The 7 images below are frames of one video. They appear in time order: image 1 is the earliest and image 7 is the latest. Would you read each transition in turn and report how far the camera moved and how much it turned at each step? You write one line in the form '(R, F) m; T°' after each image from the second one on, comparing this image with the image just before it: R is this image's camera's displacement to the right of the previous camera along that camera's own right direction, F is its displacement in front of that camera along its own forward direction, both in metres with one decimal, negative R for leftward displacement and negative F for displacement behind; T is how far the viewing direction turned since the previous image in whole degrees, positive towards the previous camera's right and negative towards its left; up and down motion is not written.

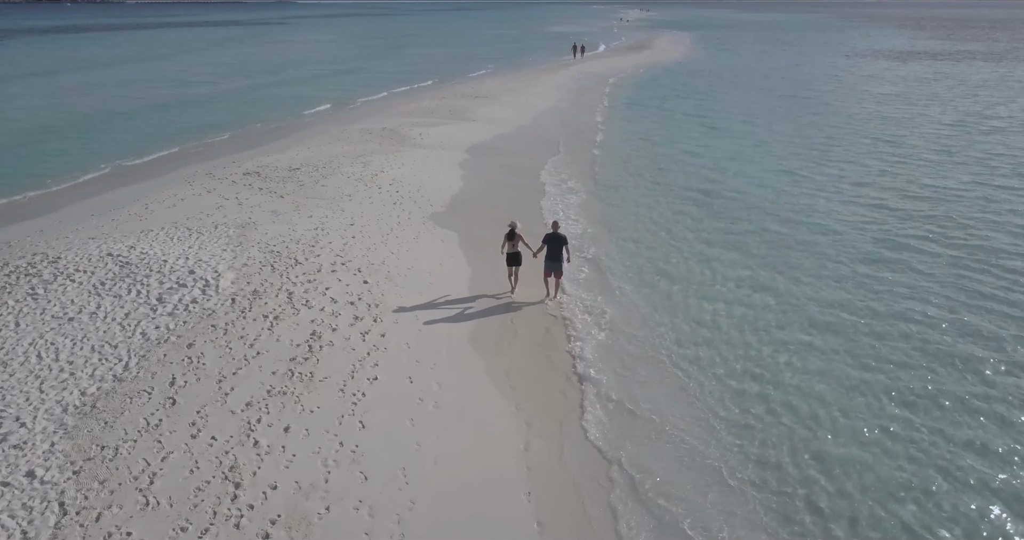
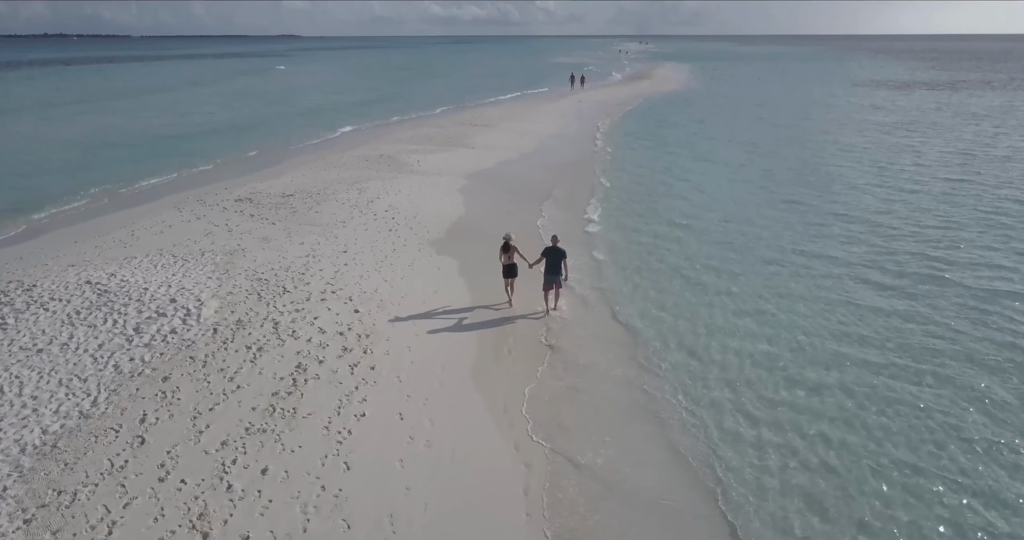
(0.0, +0.5) m; 0°
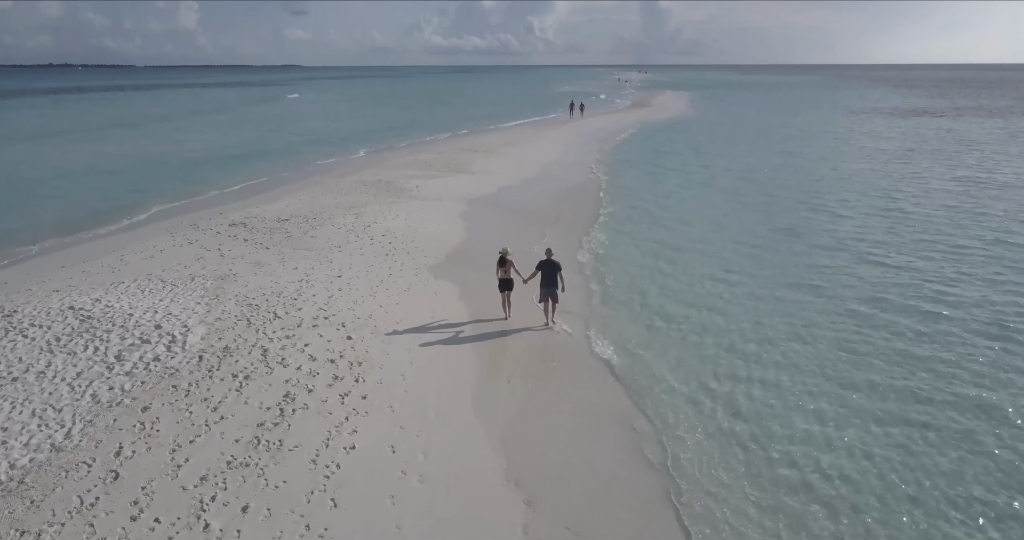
(0.0, +0.3) m; 0°
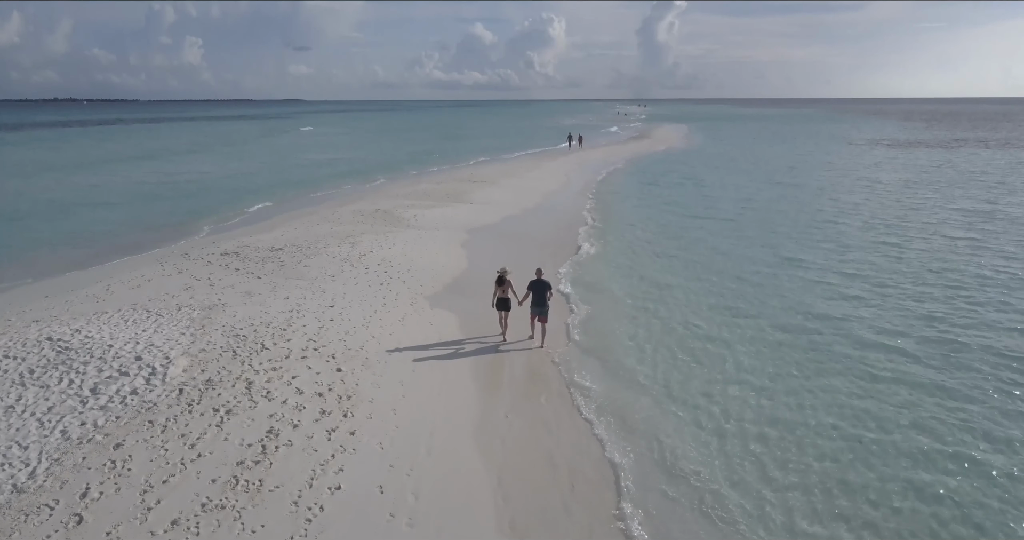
(0.0, +0.4) m; 0°
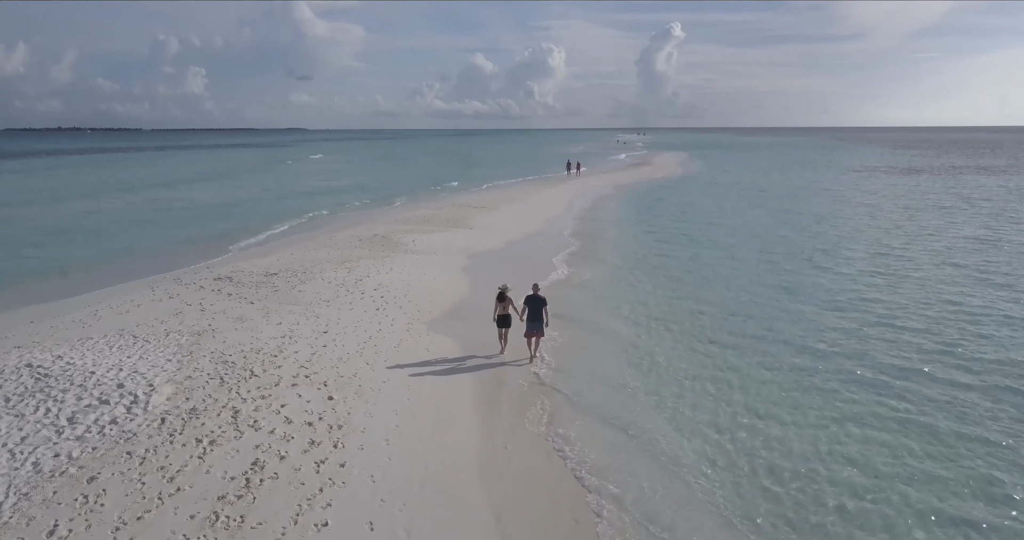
(0.0, +0.3) m; 0°
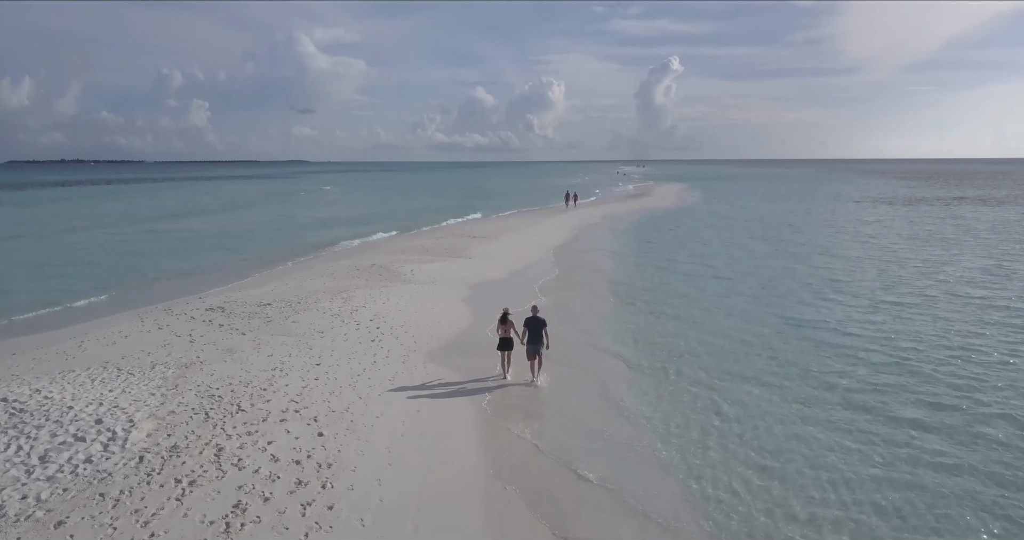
(0.0, +0.3) m; 0°
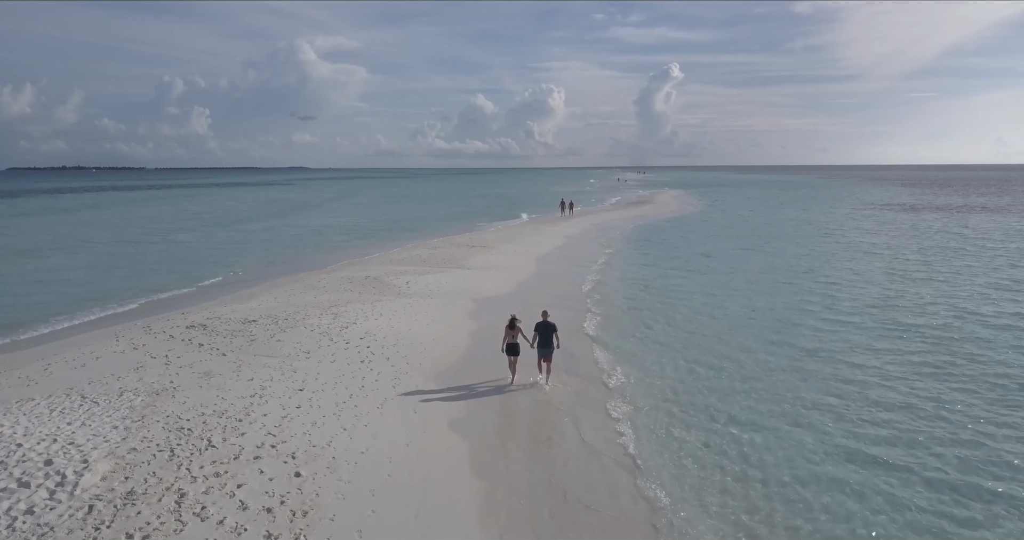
(0.0, +0.7) m; 0°
